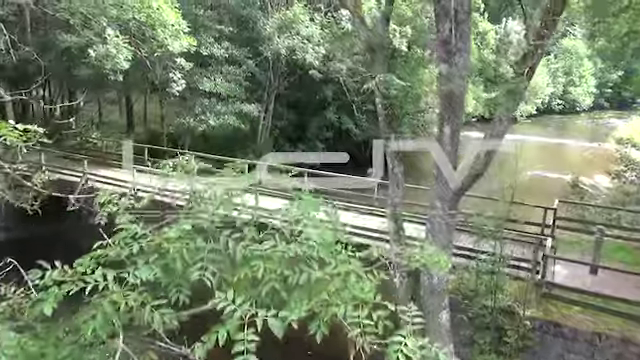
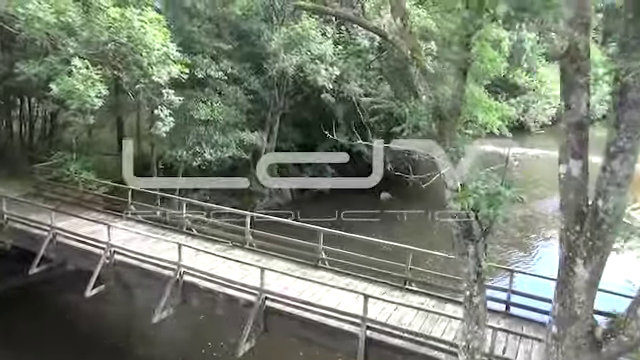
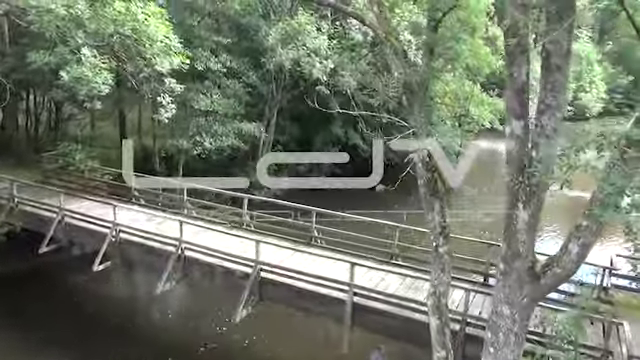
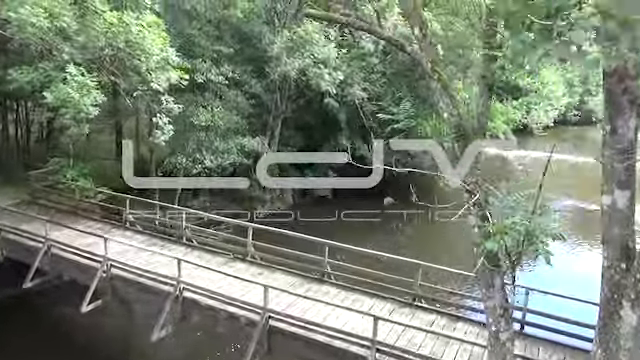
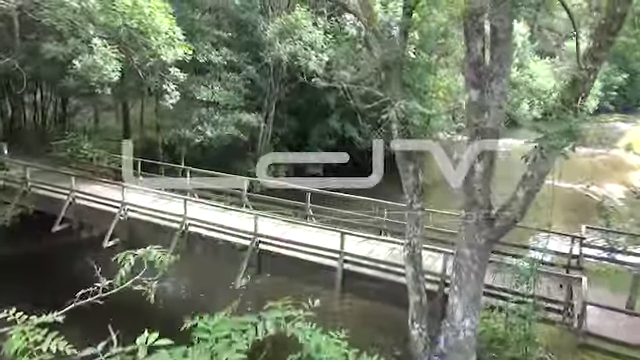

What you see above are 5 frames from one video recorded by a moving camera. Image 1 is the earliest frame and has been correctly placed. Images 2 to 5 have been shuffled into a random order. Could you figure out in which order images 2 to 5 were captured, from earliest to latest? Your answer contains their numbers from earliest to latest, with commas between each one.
5, 3, 2, 4
